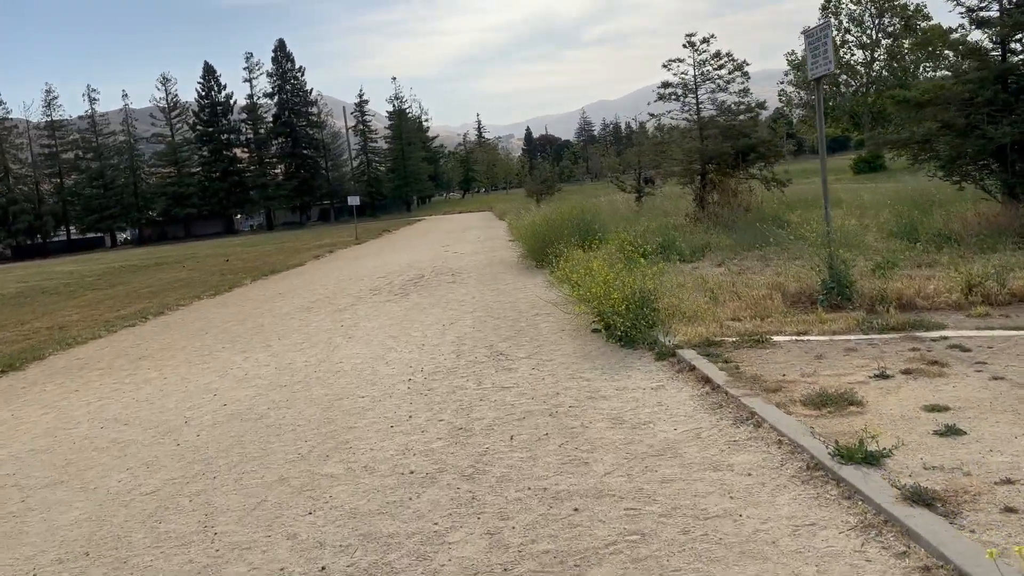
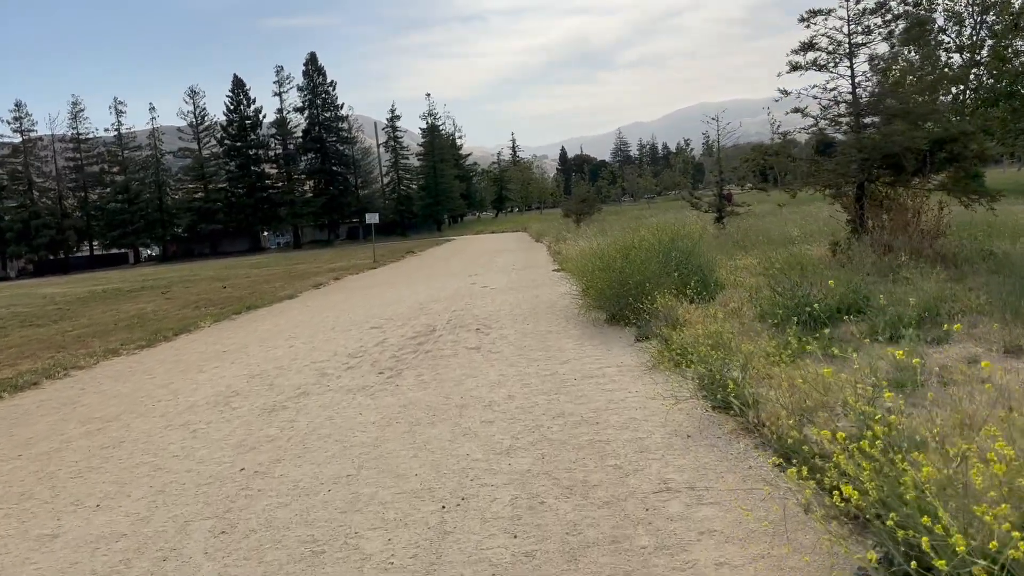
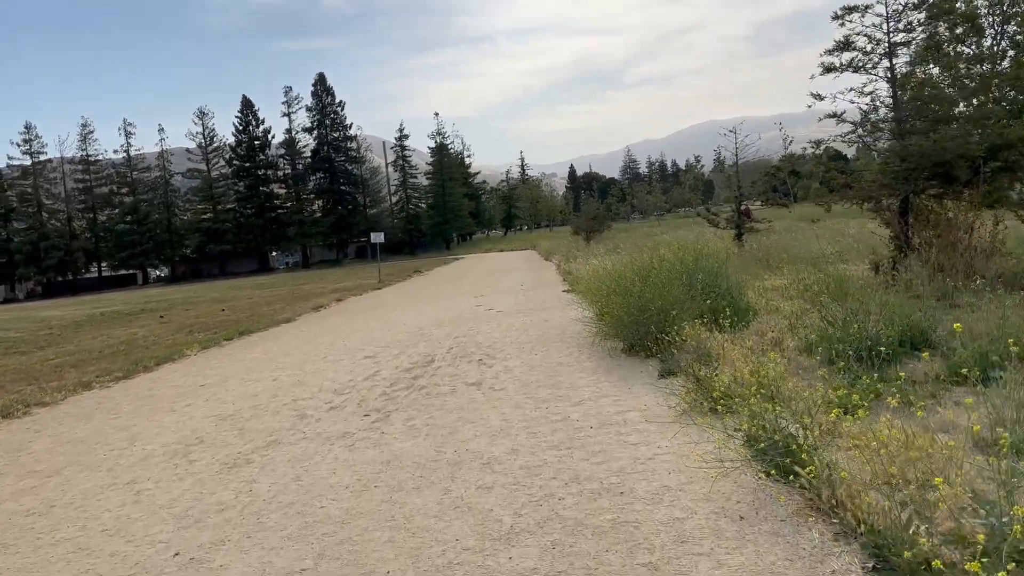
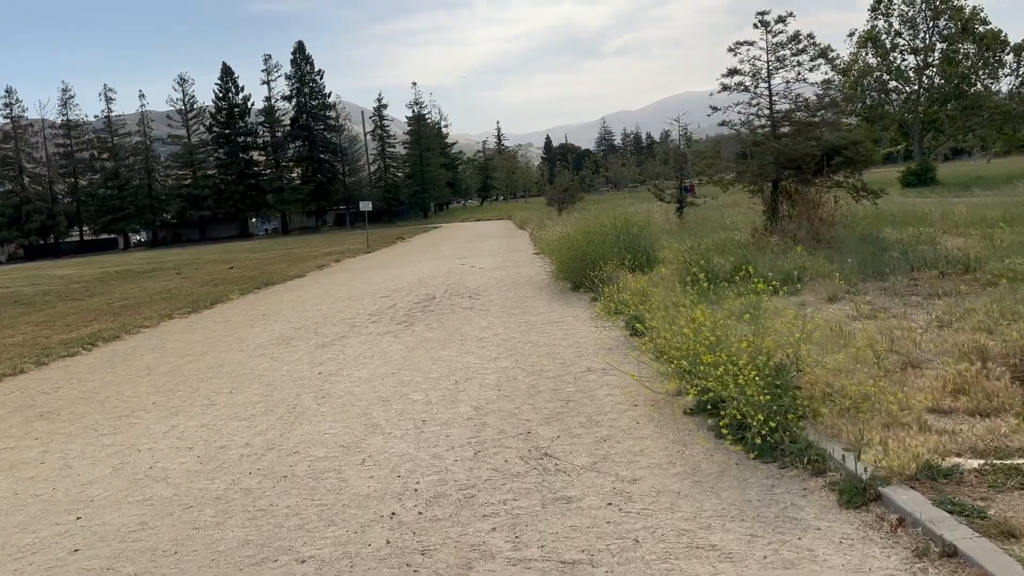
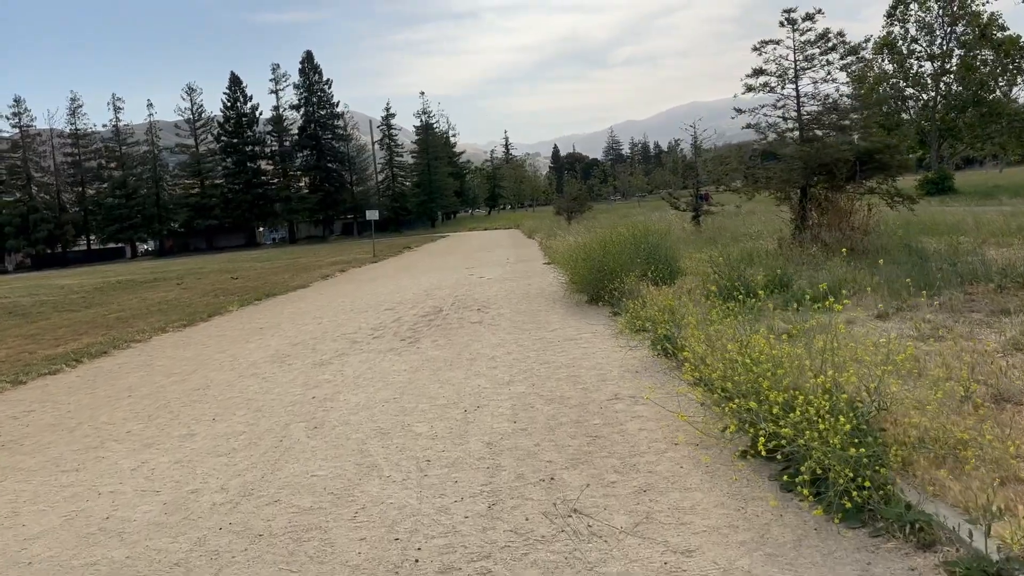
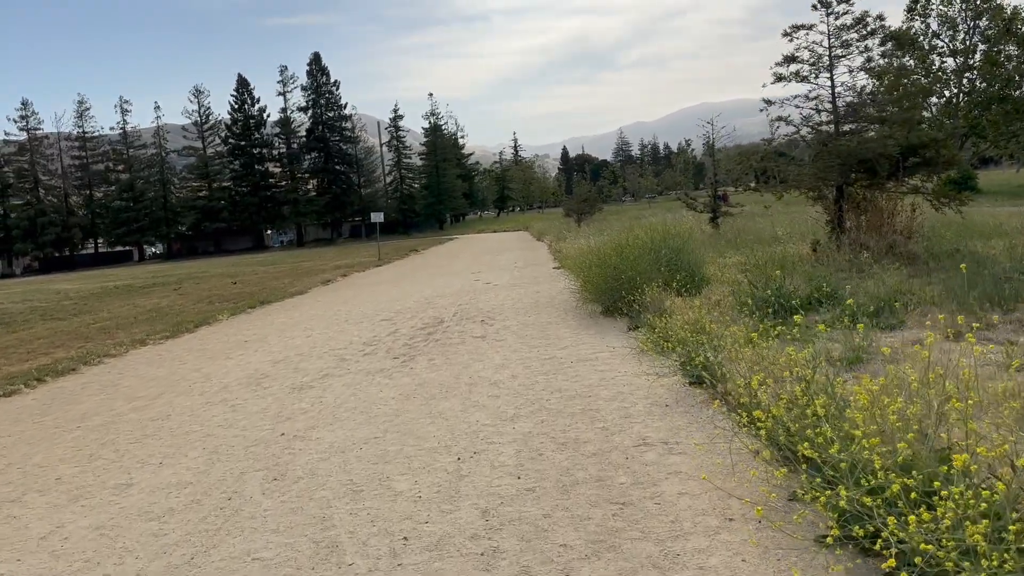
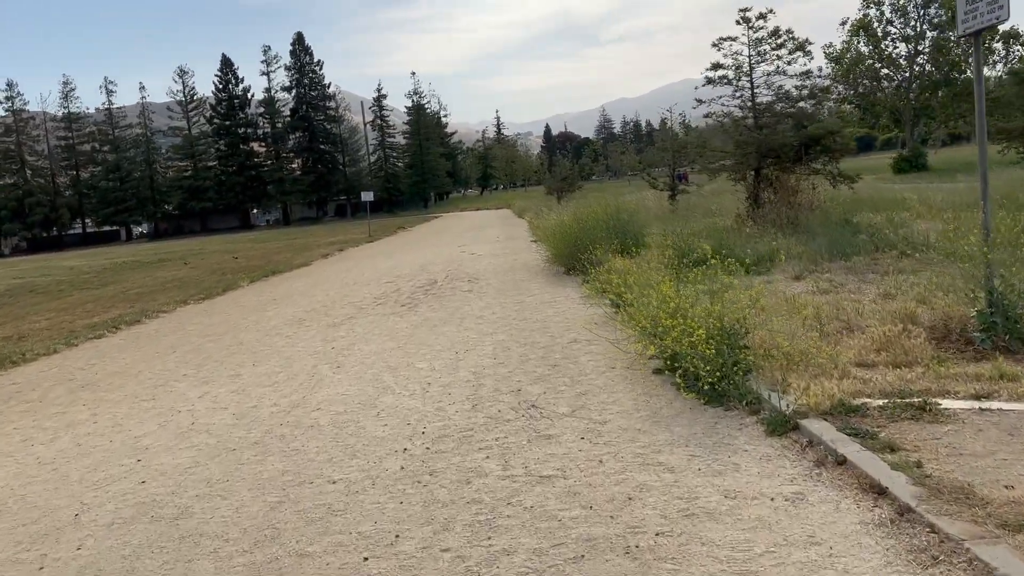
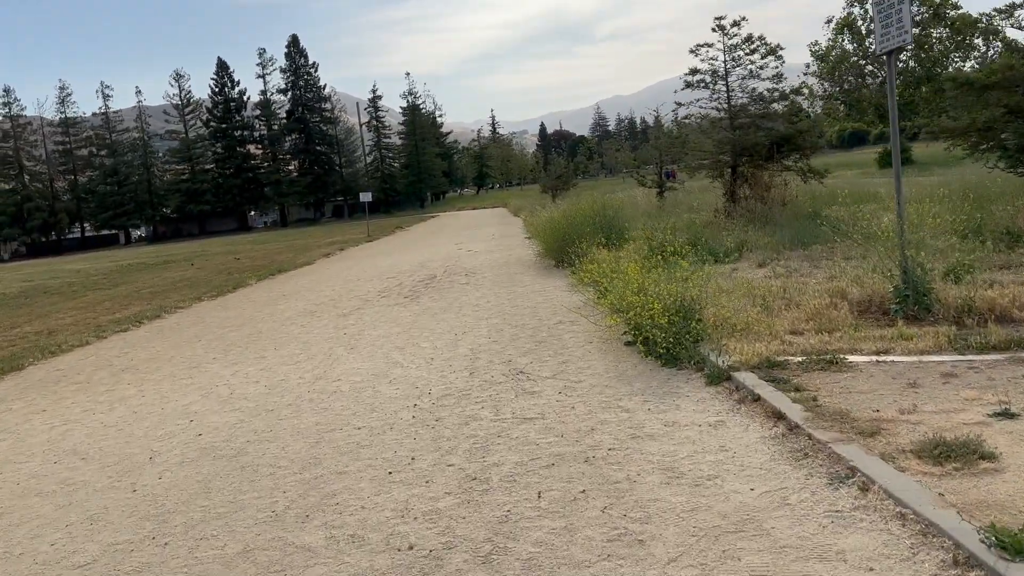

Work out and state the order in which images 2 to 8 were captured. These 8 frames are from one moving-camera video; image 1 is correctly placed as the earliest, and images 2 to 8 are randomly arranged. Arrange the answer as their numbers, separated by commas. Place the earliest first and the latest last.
8, 7, 4, 5, 6, 2, 3
